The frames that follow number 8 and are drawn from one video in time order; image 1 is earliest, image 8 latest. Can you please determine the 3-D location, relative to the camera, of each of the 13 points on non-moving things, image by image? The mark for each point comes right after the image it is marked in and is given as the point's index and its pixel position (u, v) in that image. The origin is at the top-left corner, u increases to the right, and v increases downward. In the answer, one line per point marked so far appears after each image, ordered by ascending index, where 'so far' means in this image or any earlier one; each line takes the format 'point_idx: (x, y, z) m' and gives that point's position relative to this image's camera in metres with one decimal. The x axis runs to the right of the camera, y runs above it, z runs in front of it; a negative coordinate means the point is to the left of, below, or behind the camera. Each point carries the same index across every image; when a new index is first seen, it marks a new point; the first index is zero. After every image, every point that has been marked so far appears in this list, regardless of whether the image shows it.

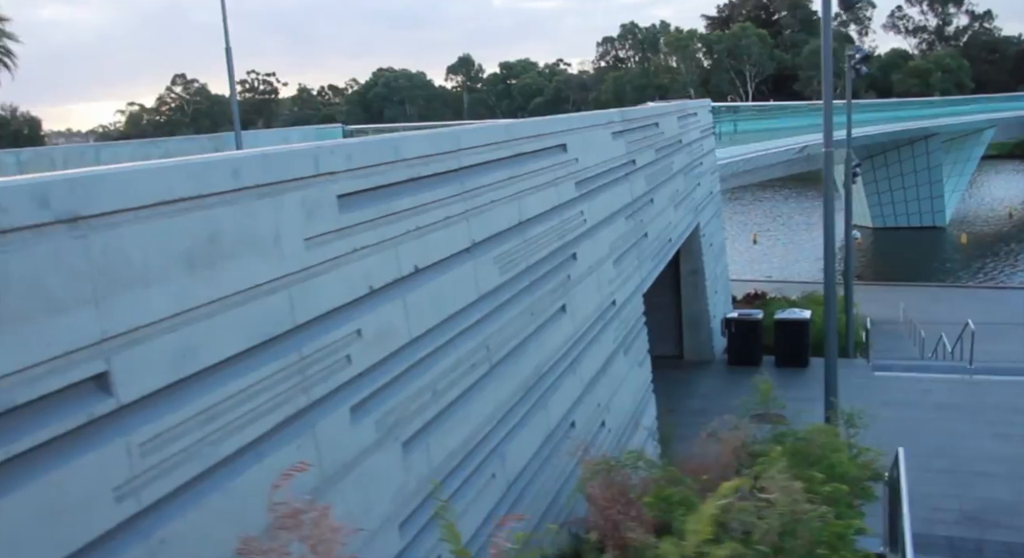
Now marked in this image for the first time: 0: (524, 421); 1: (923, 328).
0: (0.0, -0.9, +5.6) m
1: (+8.3, -1.0, +17.7) m
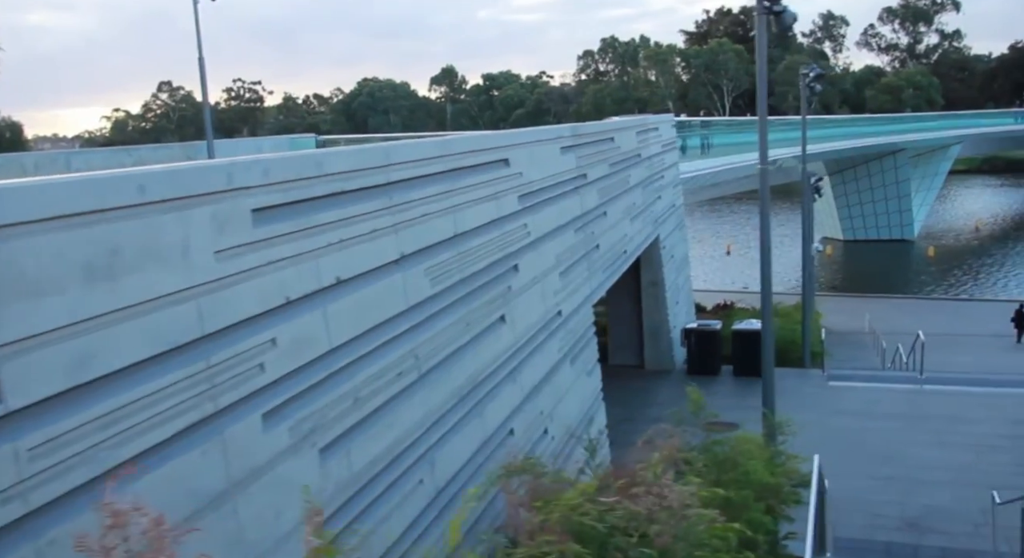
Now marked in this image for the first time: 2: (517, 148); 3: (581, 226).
0: (-0.4, -1.1, +6.2) m
1: (+7.8, -1.3, +18.4) m
2: (+0.1, +1.2, +7.7) m
3: (+0.7, +0.6, +9.3) m
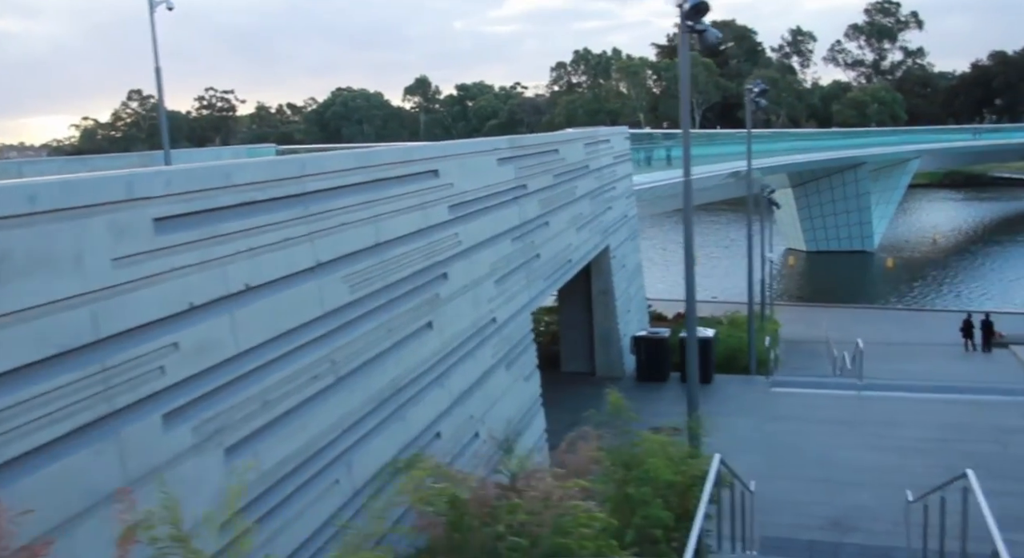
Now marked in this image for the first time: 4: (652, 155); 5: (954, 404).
0: (-1.0, -1.1, +6.4) m
1: (+6.9, -1.5, +18.8) m
2: (-0.6, +1.1, +7.9) m
3: (+0.1, +0.5, +9.6) m
4: (+3.1, +2.7, +18.9) m
5: (+6.4, -1.8, +12.7) m
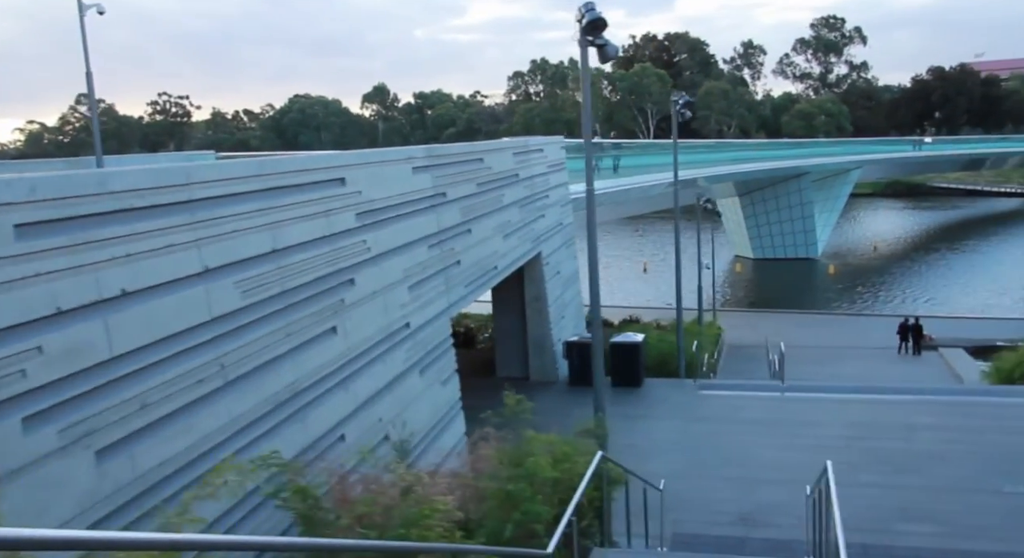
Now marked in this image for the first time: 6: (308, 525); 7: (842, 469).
0: (-1.8, -1.2, +6.6) m
1: (+5.7, -1.6, +19.2) m
2: (-1.5, +1.1, +8.2) m
3: (-0.8, +0.4, +9.9) m
4: (+1.9, +2.6, +19.3) m
5: (+5.3, -1.9, +13.1) m
6: (-1.1, -1.4, +4.8) m
7: (+4.2, -2.4, +10.9) m
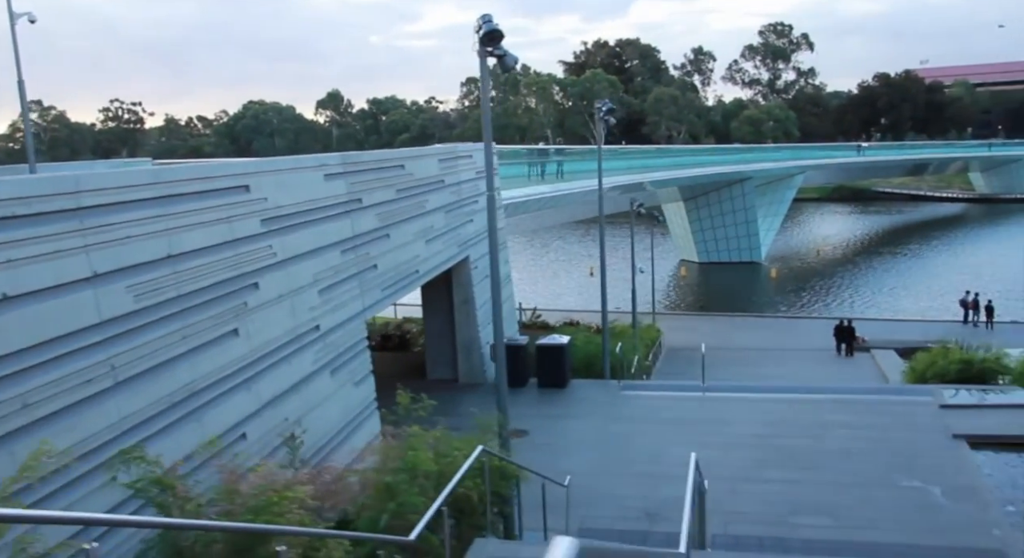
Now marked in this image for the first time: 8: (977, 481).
0: (-2.8, -1.2, +6.9) m
1: (+4.4, -1.7, +19.7) m
2: (-2.5, +1.0, +8.5) m
3: (-1.9, +0.4, +10.2) m
4: (+0.5, +2.5, +19.6) m
5: (+4.2, -1.9, +13.6) m
6: (-2.0, -1.4, +5.1) m
7: (+3.1, -2.4, +11.3) m
8: (+5.7, -2.4, +10.5) m
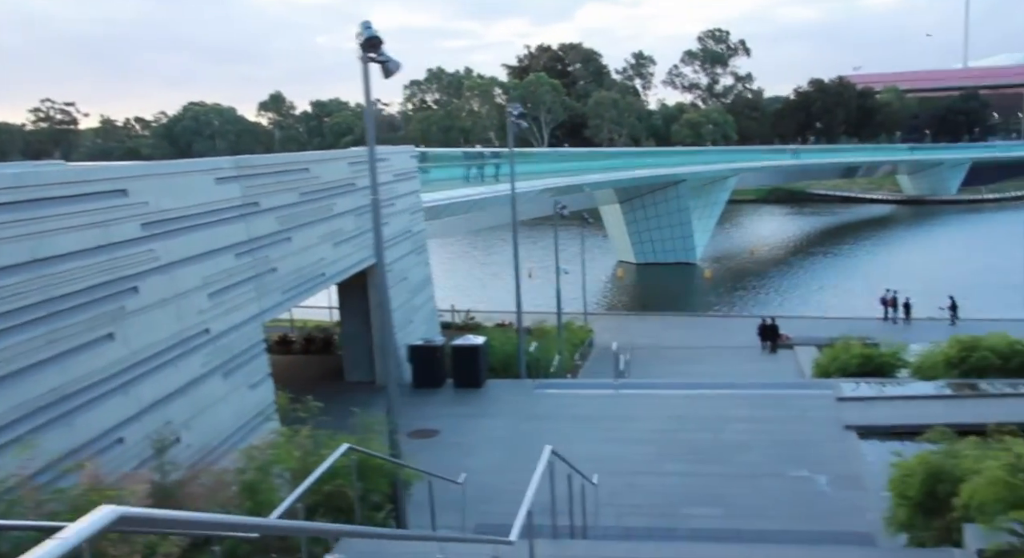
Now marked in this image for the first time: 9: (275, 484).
0: (-3.9, -1.2, +6.9) m
1: (+2.8, -1.7, +20.0) m
2: (-3.6, +1.0, +8.5) m
3: (-3.1, +0.3, +10.2) m
4: (-1.1, +2.4, +19.8) m
5: (+2.8, -1.9, +13.9) m
6: (-3.0, -1.4, +5.2) m
7: (+1.9, -2.4, +11.6) m
8: (+4.4, -2.4, +10.9) m
9: (-1.9, -1.7, +7.0) m
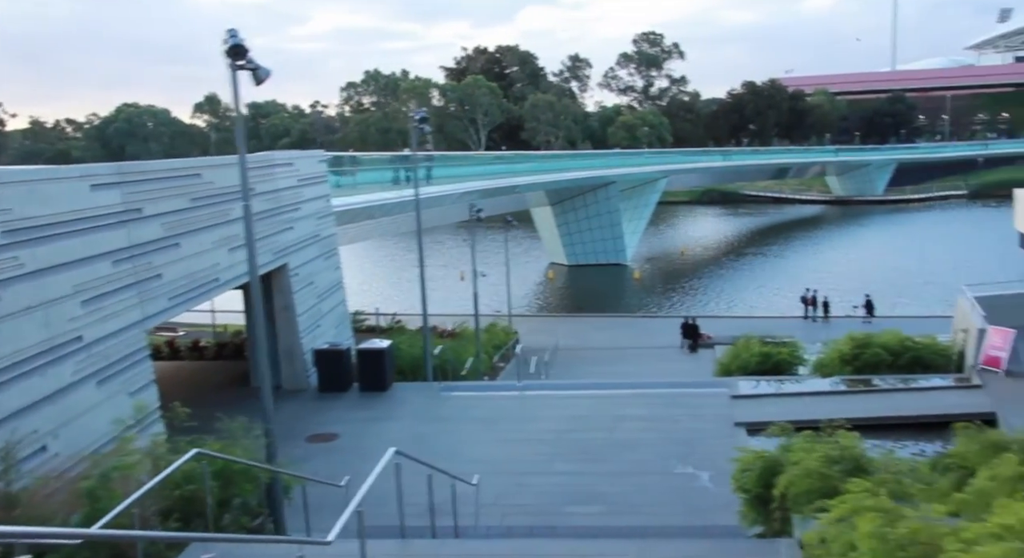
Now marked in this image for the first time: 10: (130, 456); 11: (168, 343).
0: (-5.2, -1.3, +6.9) m
1: (+1.0, -1.8, +20.2) m
2: (-5.0, +0.9, +8.5) m
3: (-4.6, +0.3, +10.2) m
4: (-2.9, +2.4, +19.9) m
5: (+1.3, -2.0, +14.1) m
6: (-4.2, -1.5, +5.2) m
7: (+0.4, -2.5, +11.8) m
8: (+3.0, -2.5, +11.2) m
9: (-3.2, -1.7, +7.0) m
10: (-3.3, -1.4, +7.6) m
11: (-6.7, -1.3, +16.7) m
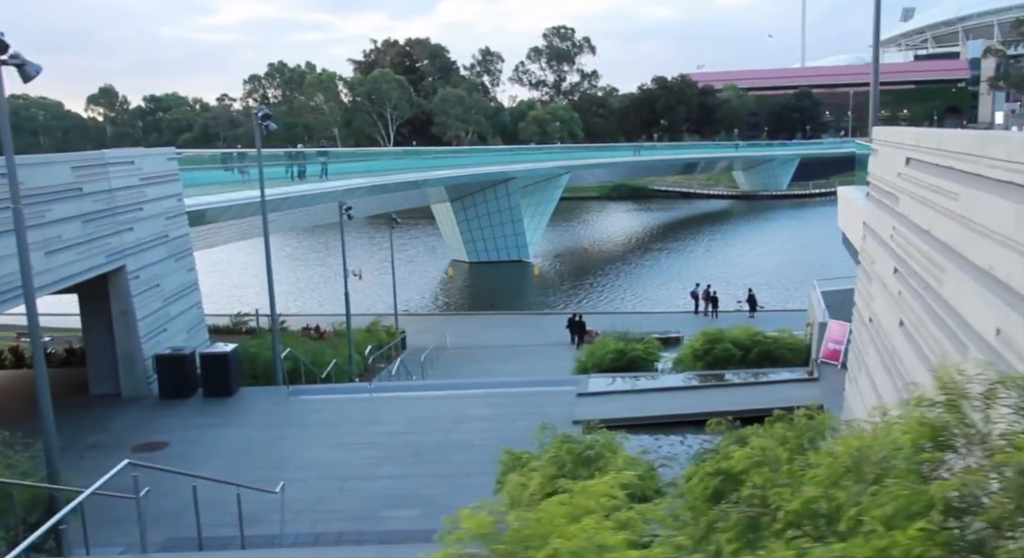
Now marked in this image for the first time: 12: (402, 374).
0: (-7.2, -1.4, +6.2) m
1: (-1.7, -1.7, +19.9) m
2: (-7.1, +0.8, +7.8) m
3: (-6.7, +0.2, +9.6) m
4: (-5.6, +2.4, +19.3) m
5: (-1.1, -2.0, +13.8) m
6: (-6.1, -1.6, +4.5) m
7: (-1.9, -2.5, +11.4) m
8: (+0.8, -2.5, +10.9) m
9: (-5.2, -1.8, +6.4) m
10: (-5.3, -1.5, +7.0) m
11: (-9.2, -1.3, +15.9) m
12: (-2.2, -2.0, +17.9) m
